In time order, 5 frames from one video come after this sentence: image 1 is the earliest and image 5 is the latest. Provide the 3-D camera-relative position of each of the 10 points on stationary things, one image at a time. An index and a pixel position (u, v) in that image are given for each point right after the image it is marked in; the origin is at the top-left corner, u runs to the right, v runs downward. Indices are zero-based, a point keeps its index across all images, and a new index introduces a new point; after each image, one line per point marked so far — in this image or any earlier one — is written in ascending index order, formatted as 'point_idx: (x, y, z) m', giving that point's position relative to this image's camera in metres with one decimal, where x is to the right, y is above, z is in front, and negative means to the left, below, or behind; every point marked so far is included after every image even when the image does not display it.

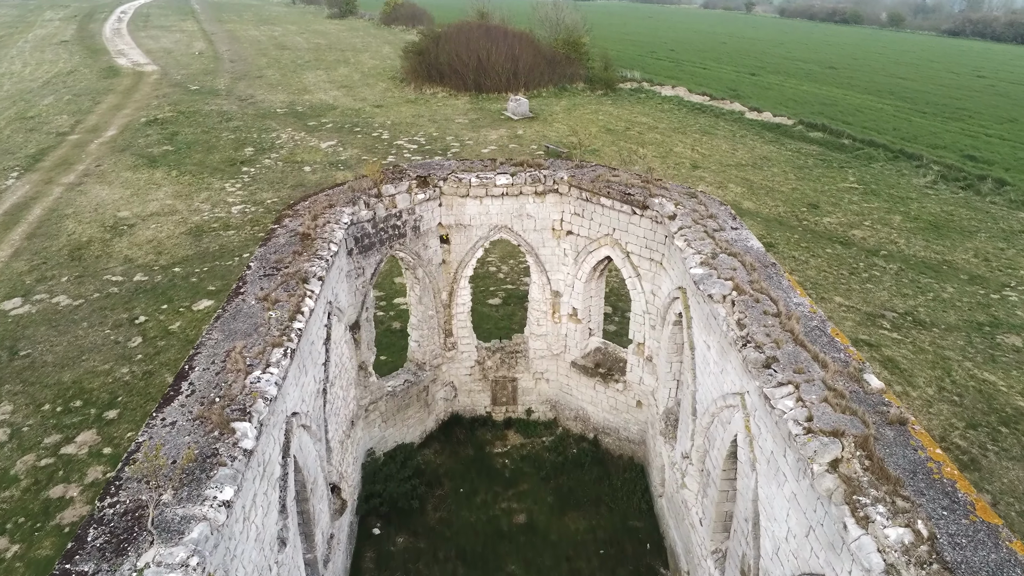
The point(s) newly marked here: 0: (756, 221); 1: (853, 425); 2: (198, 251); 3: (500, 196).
0: (+5.1, +1.4, +16.0) m
1: (+1.8, -0.7, +4.0) m
2: (-6.1, +0.7, +14.9) m
3: (-0.1, +1.0, +8.0) m
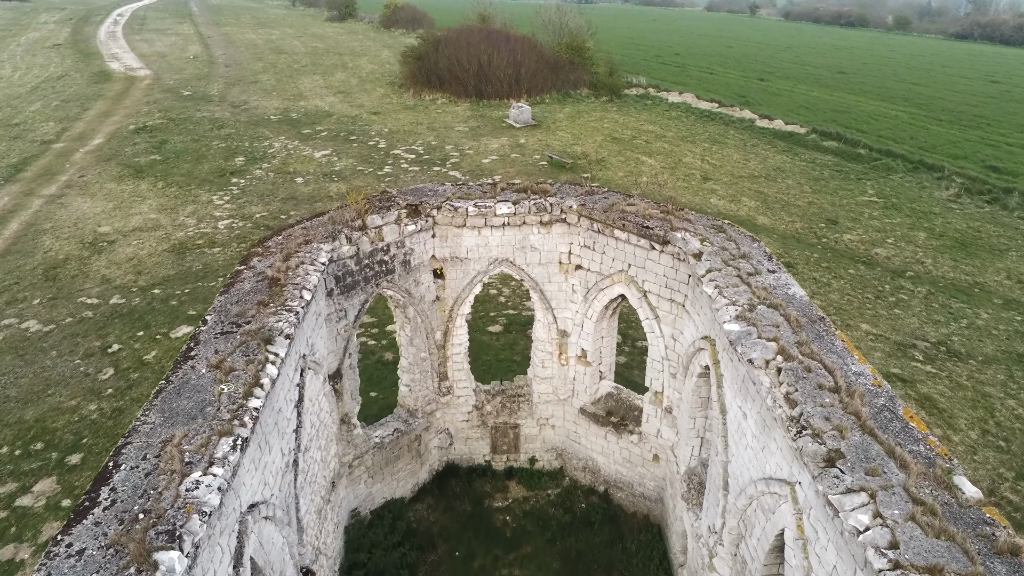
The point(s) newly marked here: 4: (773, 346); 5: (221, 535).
0: (+5.1, +1.0, +15.1) m
1: (+1.8, -1.1, +3.2) m
2: (-6.1, +0.3, +14.0) m
3: (-0.1, +0.6, +7.2) m
4: (+1.6, -0.4, +4.7) m
5: (-1.4, -1.2, +3.7) m
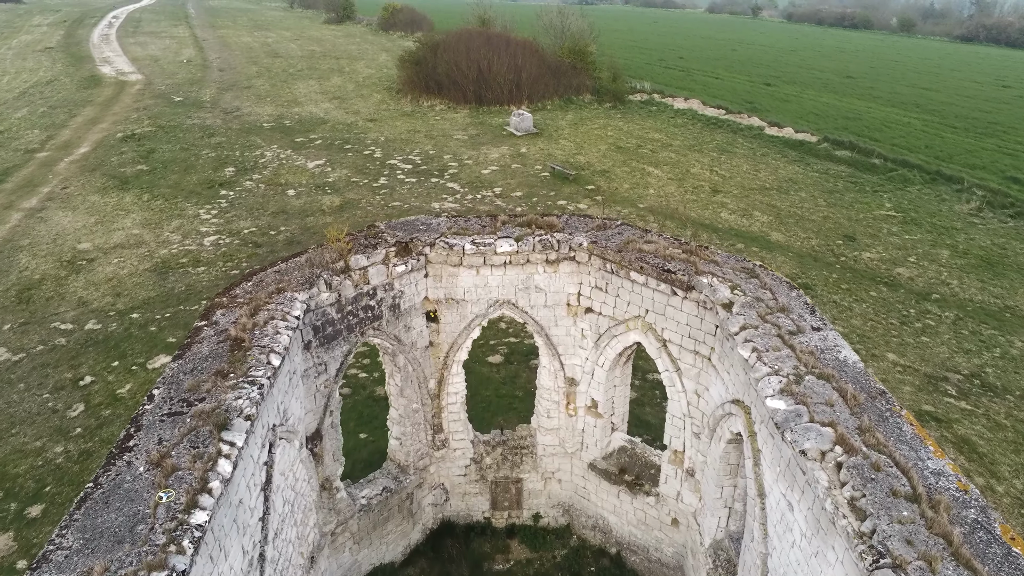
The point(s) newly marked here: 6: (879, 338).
0: (+5.2, +0.6, +14.3) m
1: (+1.8, -1.5, +2.4) m
2: (-6.1, 0.0, +13.2) m
3: (-0.1, +0.2, +6.4) m
4: (+1.6, -0.7, +3.9) m
5: (-1.4, -1.6, +2.9) m
6: (+5.5, -0.7, +11.4) m
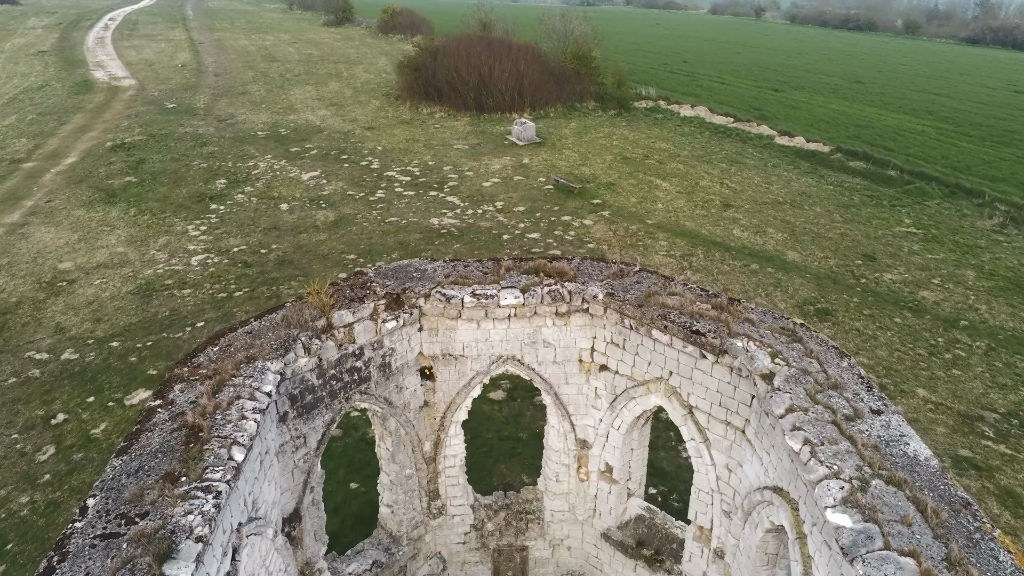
0: (+5.2, +0.2, +13.5) m
1: (+1.9, -1.9, +1.6) m
2: (-6.0, -0.5, +12.5) m
3: (0.0, -0.2, +5.6) m
4: (+1.7, -1.2, +3.2) m
5: (-1.4, -2.0, +2.2) m
6: (+5.5, -1.2, +10.7) m
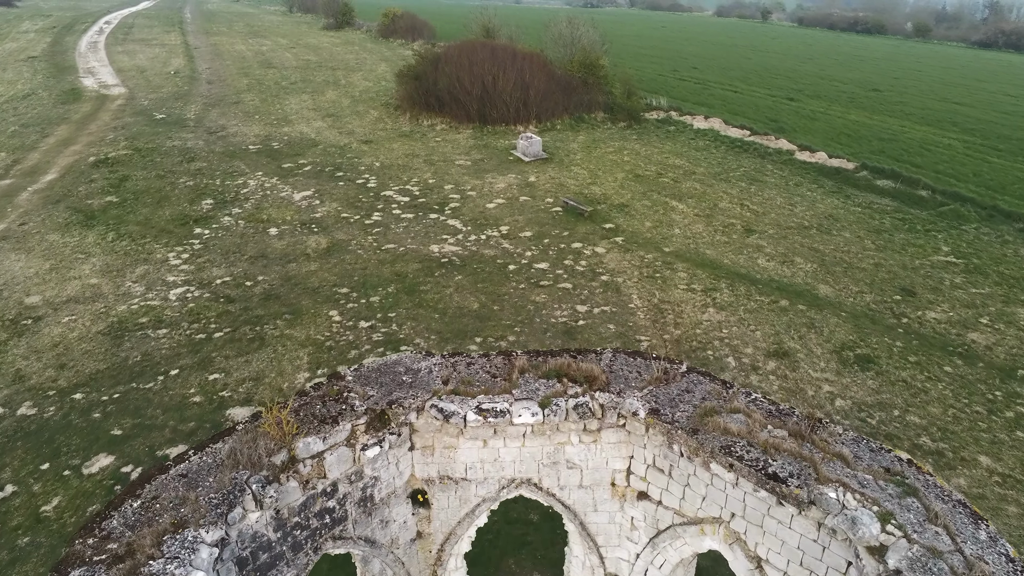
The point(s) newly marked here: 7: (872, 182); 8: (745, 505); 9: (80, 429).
0: (+5.3, -0.5, +12.3) m
1: (+2.0, -2.5, +0.4) m
2: (-5.9, -1.1, +11.3) m
3: (+0.1, -0.9, +4.4) m
4: (+1.7, -1.8, +2.0) m
5: (-1.3, -2.6, +1.0) m
6: (+5.6, -1.8, +9.5) m
7: (+8.9, +2.6, +18.8) m
8: (+1.2, -1.2, +4.0) m
9: (-5.6, -1.8, +9.8) m
